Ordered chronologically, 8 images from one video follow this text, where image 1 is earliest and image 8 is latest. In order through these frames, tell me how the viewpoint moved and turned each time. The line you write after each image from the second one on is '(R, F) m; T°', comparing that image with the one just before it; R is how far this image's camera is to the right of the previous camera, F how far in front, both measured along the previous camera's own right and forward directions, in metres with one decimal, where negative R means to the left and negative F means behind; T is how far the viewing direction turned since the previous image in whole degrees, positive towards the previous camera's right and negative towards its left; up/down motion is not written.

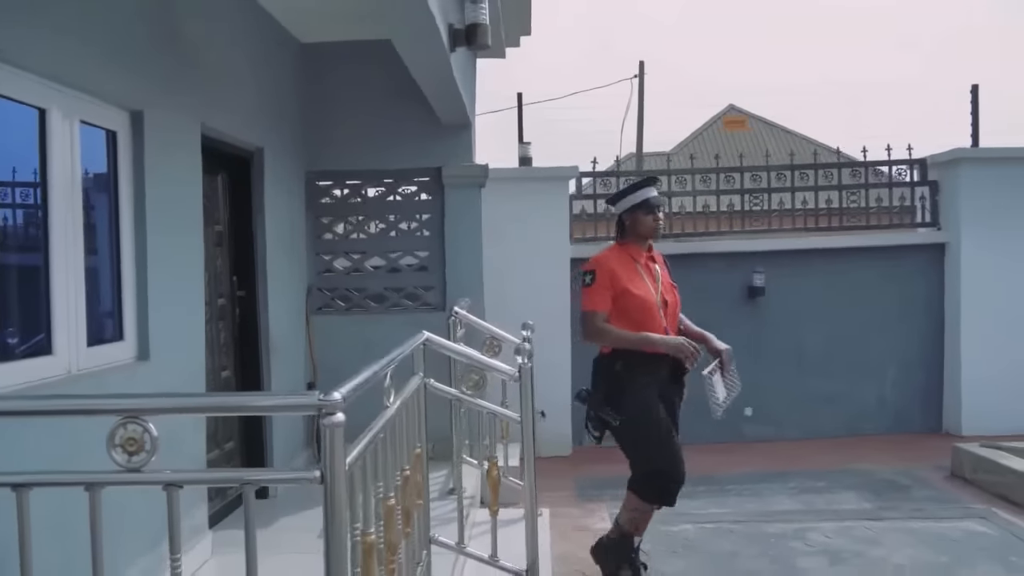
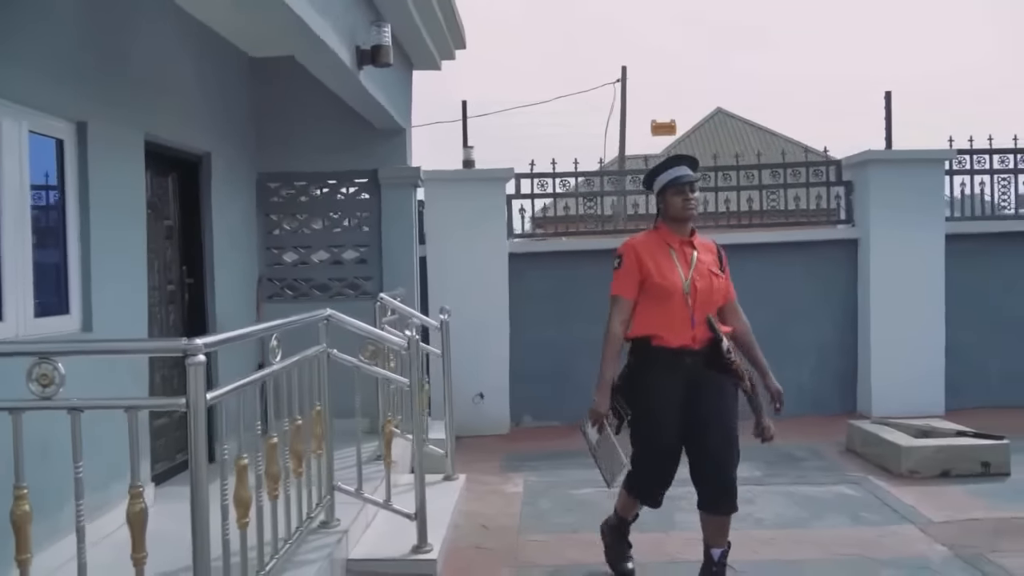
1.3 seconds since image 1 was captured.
(+0.7, -0.7) m; 0°
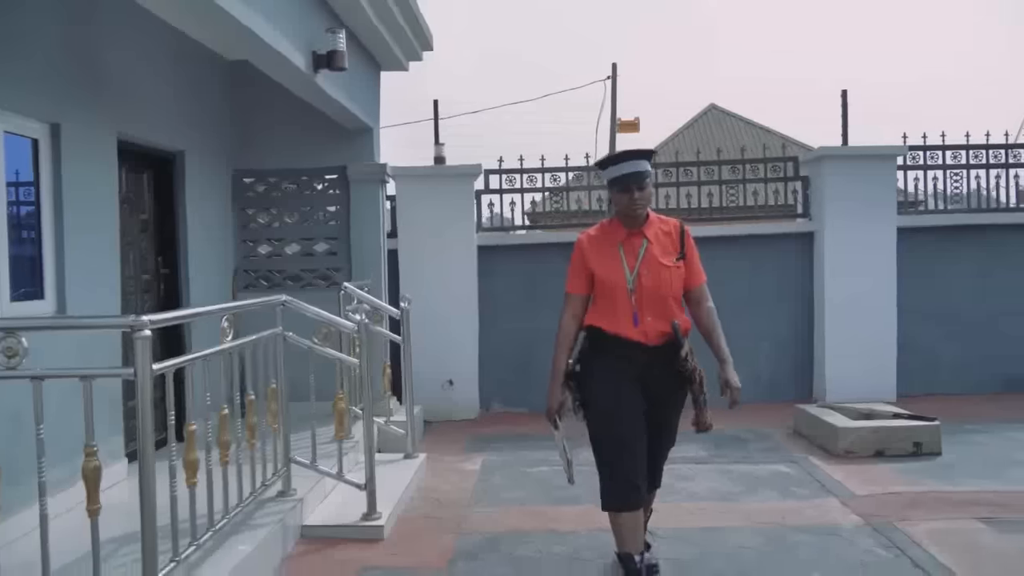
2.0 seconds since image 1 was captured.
(+0.4, -0.4) m; 0°
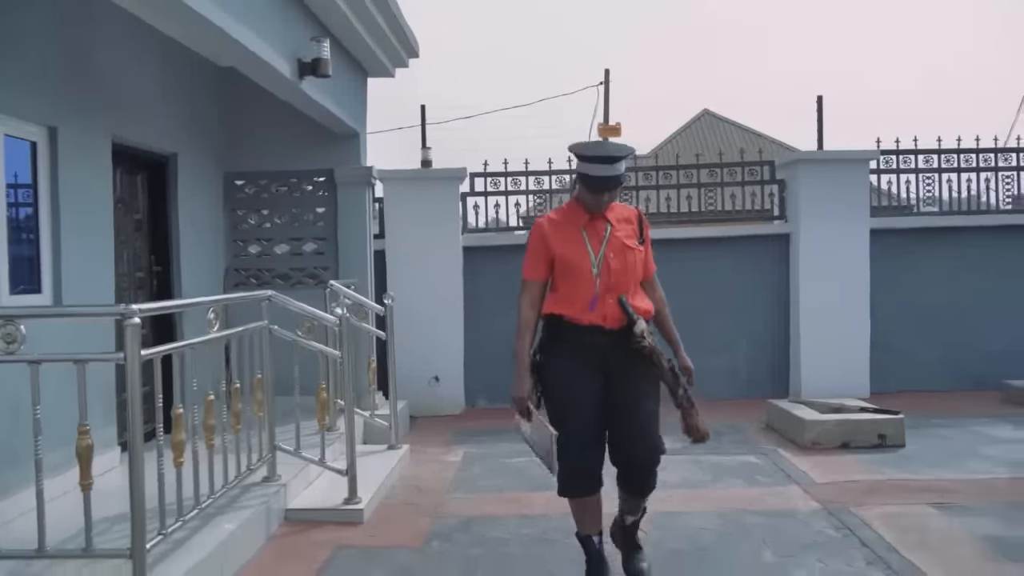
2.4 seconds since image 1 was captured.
(+0.2, -0.3) m; 0°
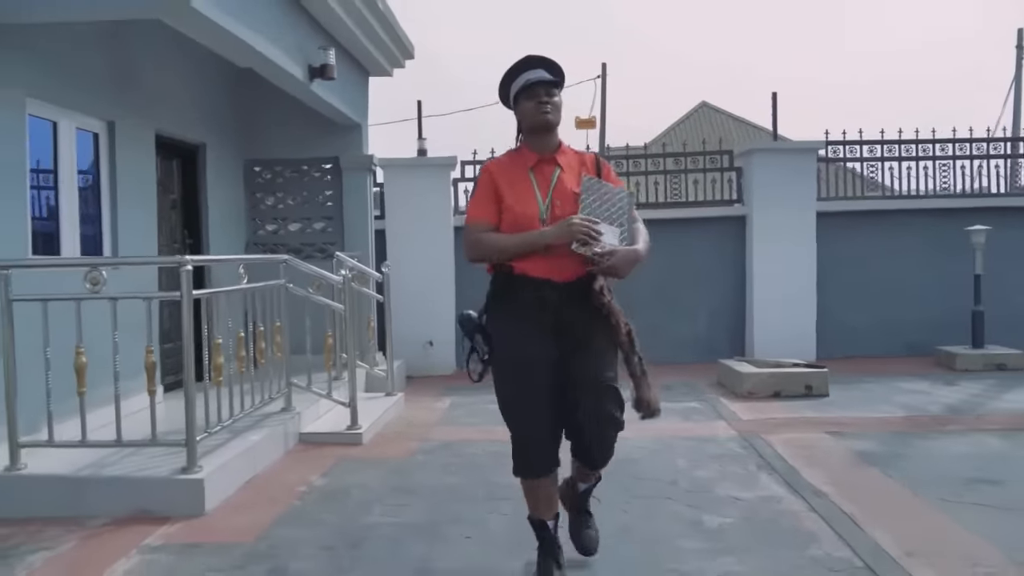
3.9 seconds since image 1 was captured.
(+0.3, -1.1) m; -1°
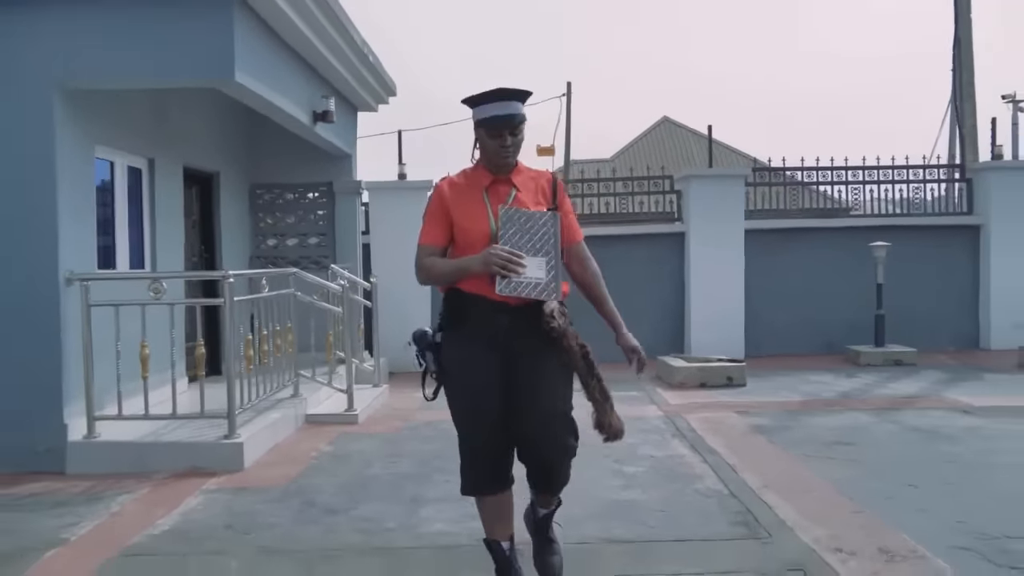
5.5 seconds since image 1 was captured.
(0.0, -1.4) m; +2°
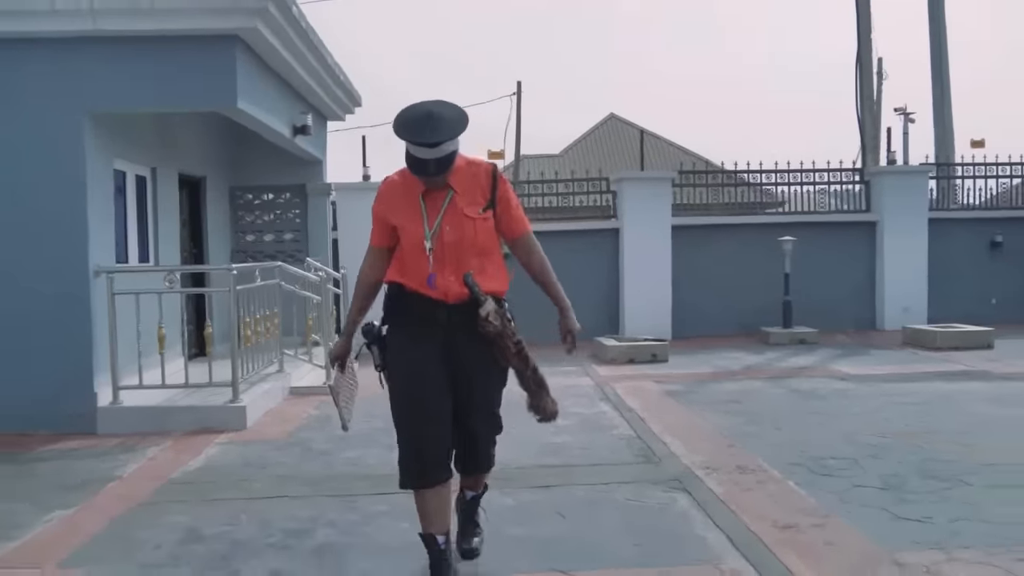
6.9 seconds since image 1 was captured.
(0.0, -1.4) m; +3°
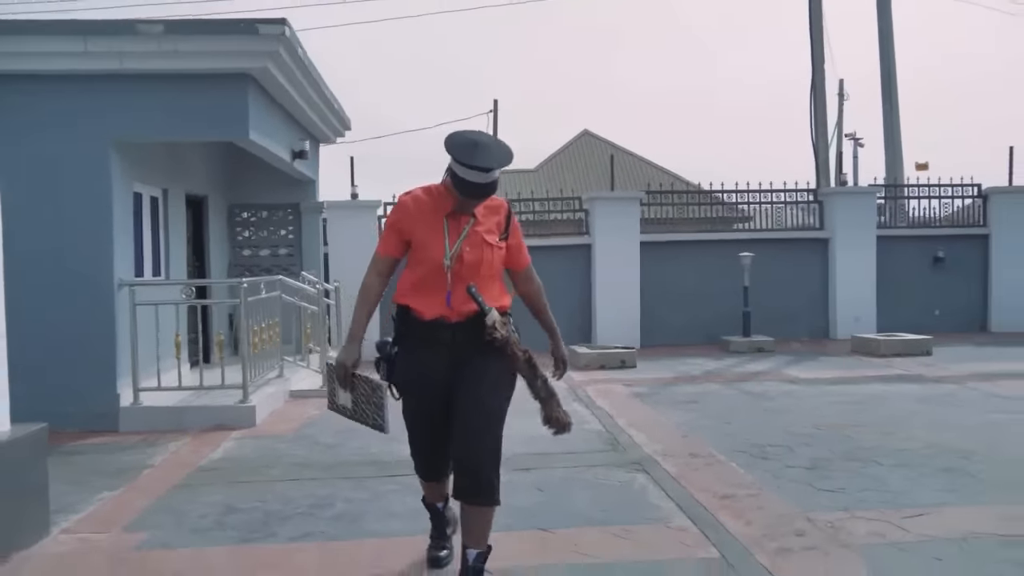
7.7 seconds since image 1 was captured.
(-0.1, -0.9) m; +2°
